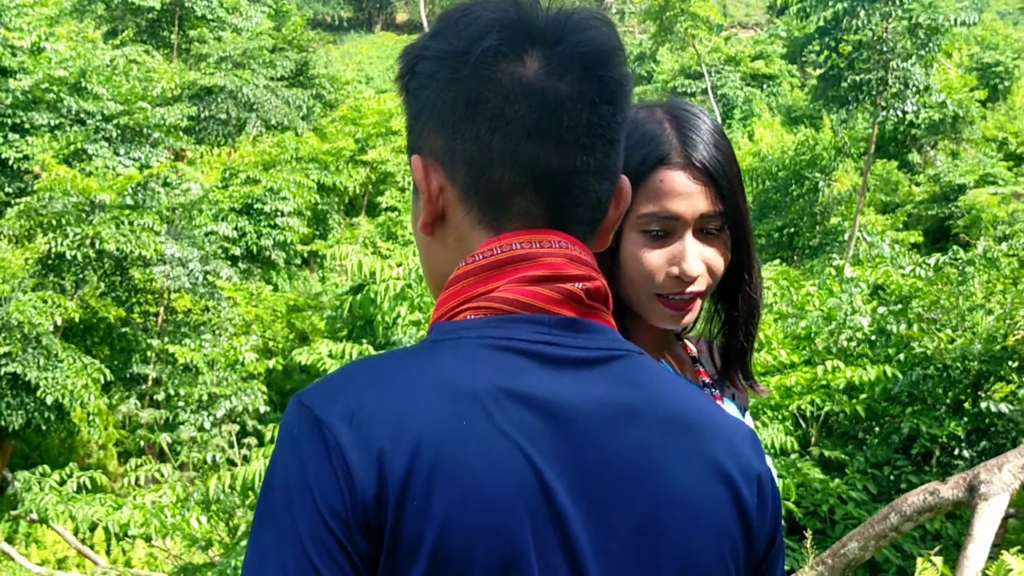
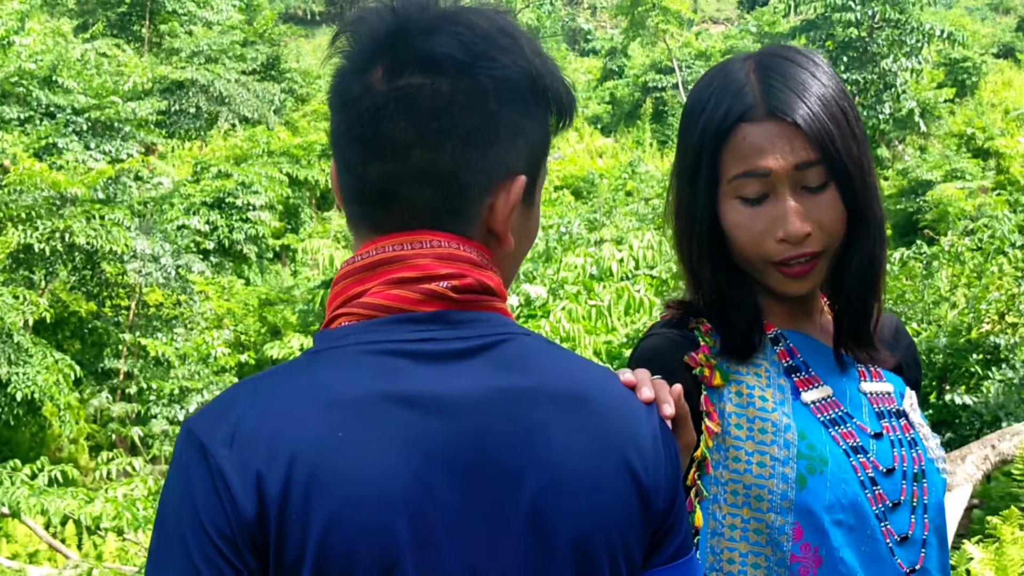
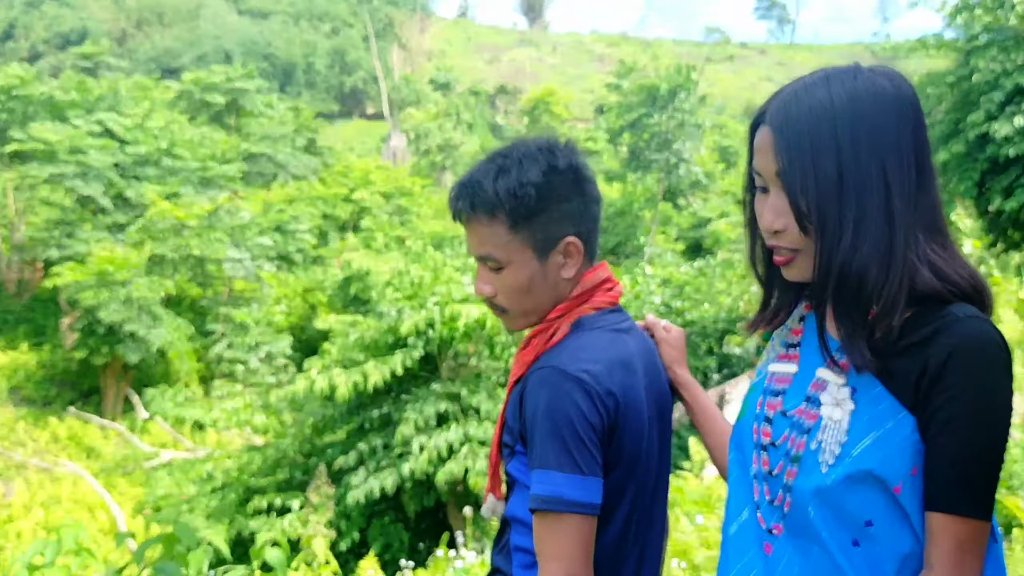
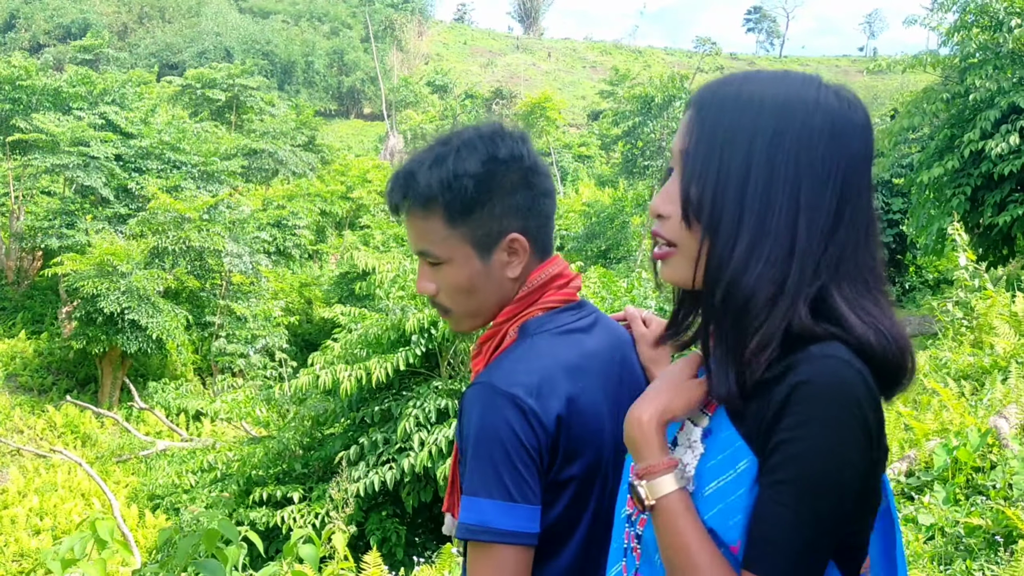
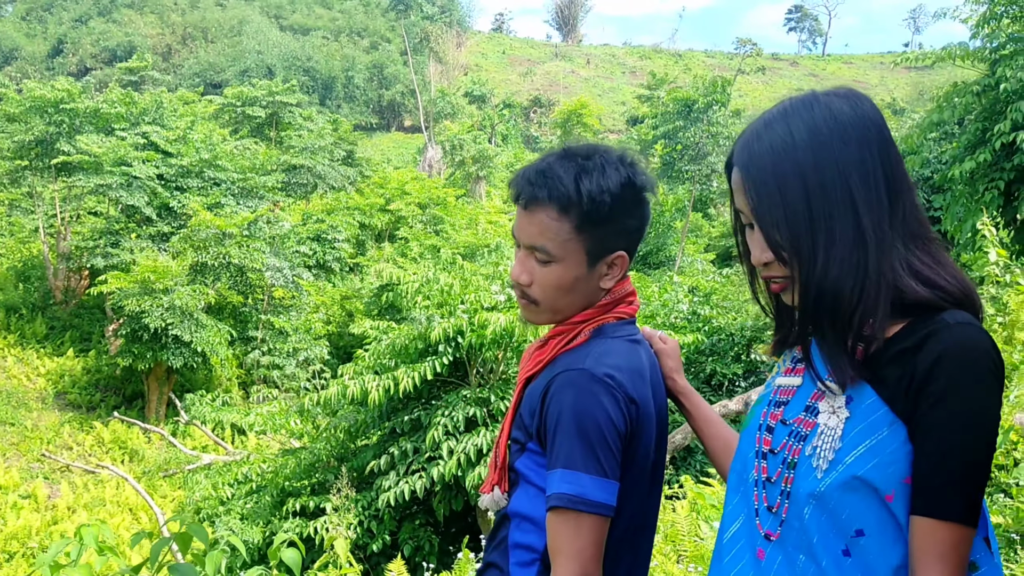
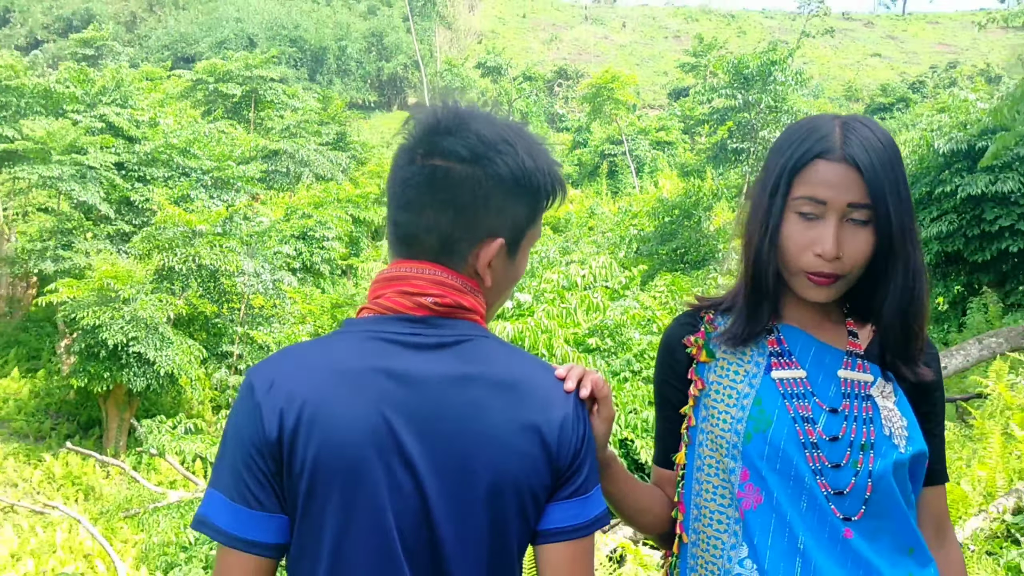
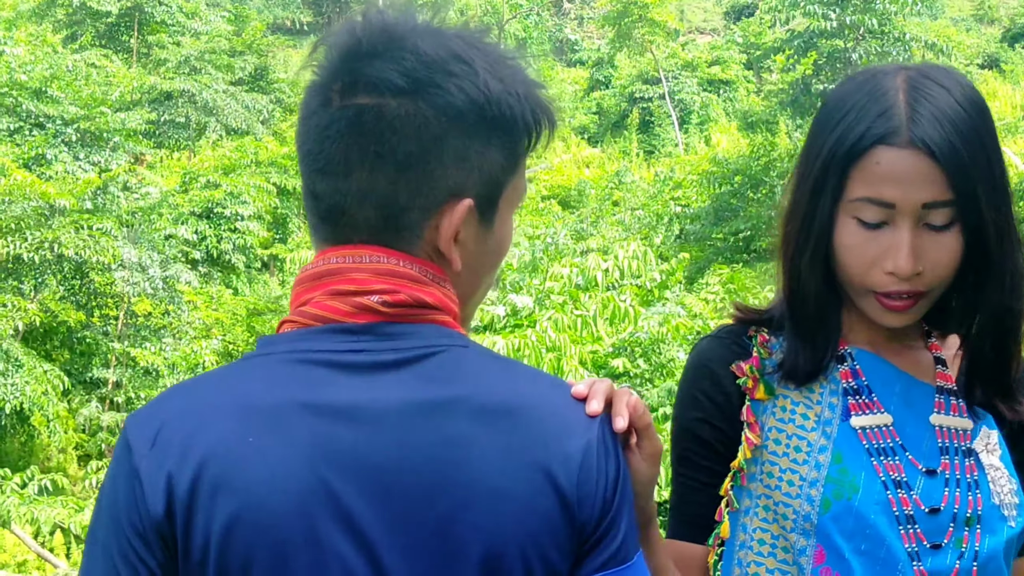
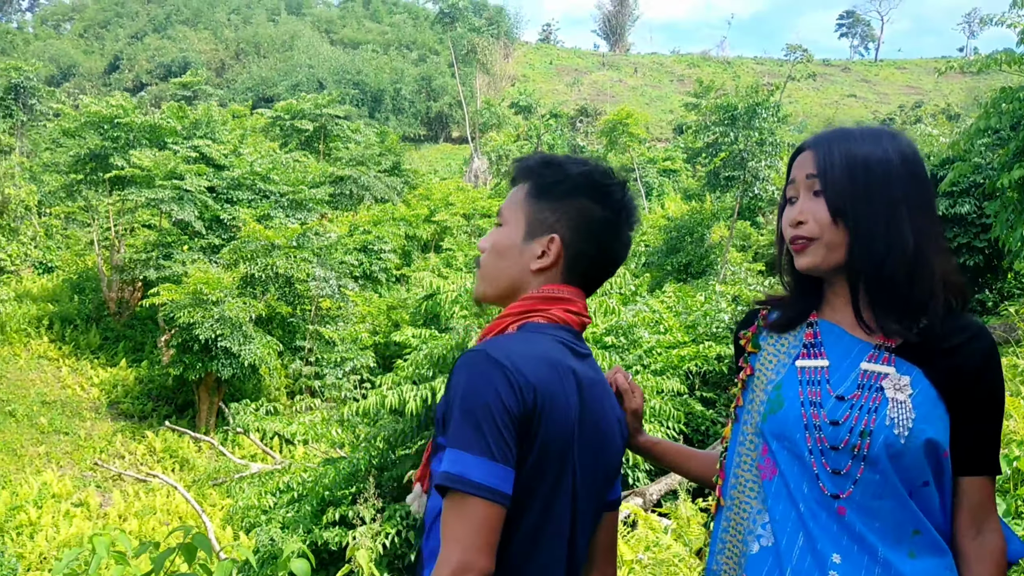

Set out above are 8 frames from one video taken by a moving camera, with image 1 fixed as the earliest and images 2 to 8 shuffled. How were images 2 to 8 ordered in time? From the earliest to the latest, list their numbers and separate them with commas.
2, 7, 6, 8, 5, 3, 4
